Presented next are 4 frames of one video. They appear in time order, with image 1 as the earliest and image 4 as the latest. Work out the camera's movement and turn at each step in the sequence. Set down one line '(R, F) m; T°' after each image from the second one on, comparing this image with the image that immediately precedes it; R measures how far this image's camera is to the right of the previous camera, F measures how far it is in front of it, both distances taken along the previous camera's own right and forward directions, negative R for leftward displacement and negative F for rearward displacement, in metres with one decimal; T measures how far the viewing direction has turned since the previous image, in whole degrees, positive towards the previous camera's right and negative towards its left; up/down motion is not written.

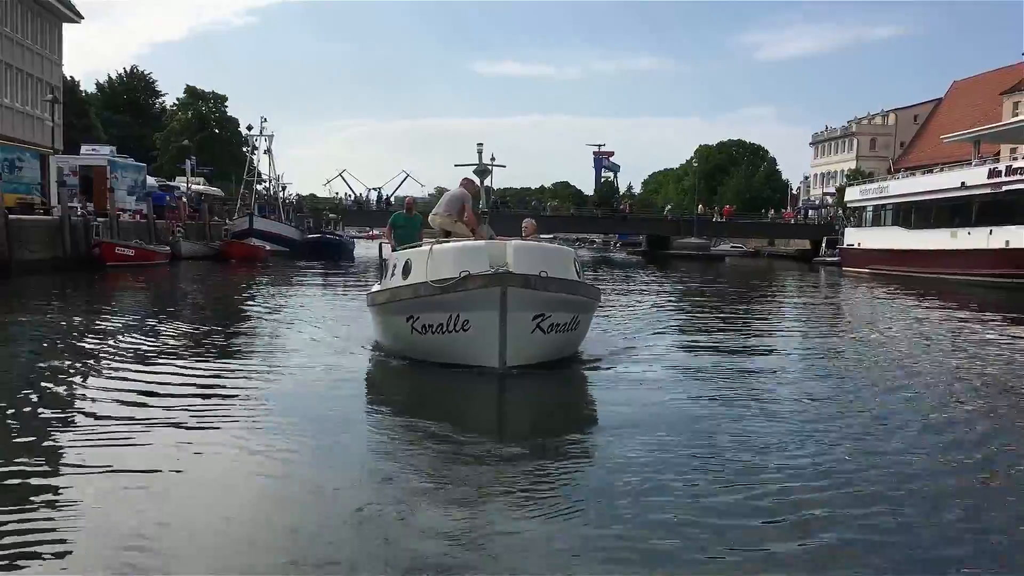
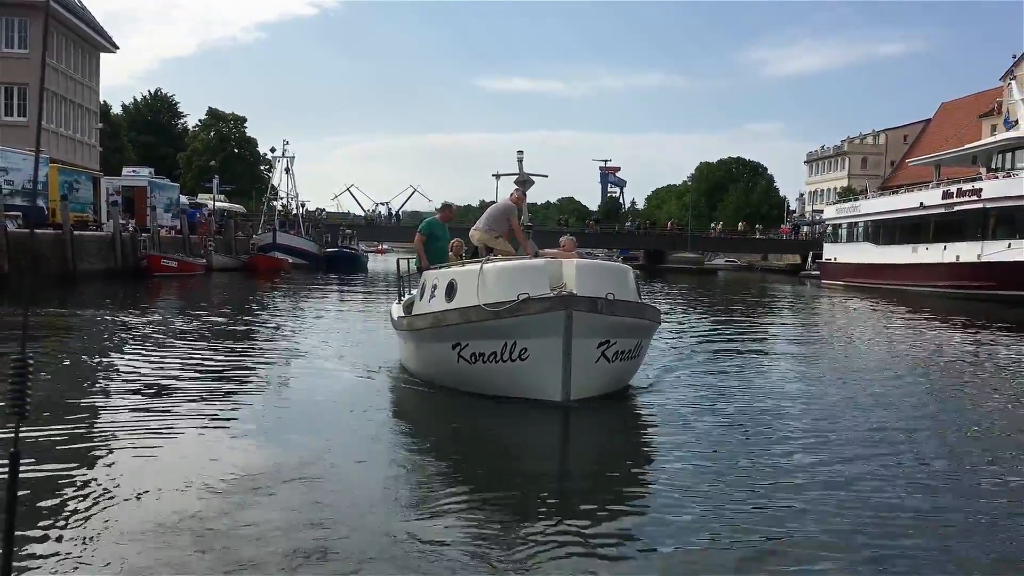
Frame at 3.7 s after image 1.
(+0.2, -2.0) m; 0°
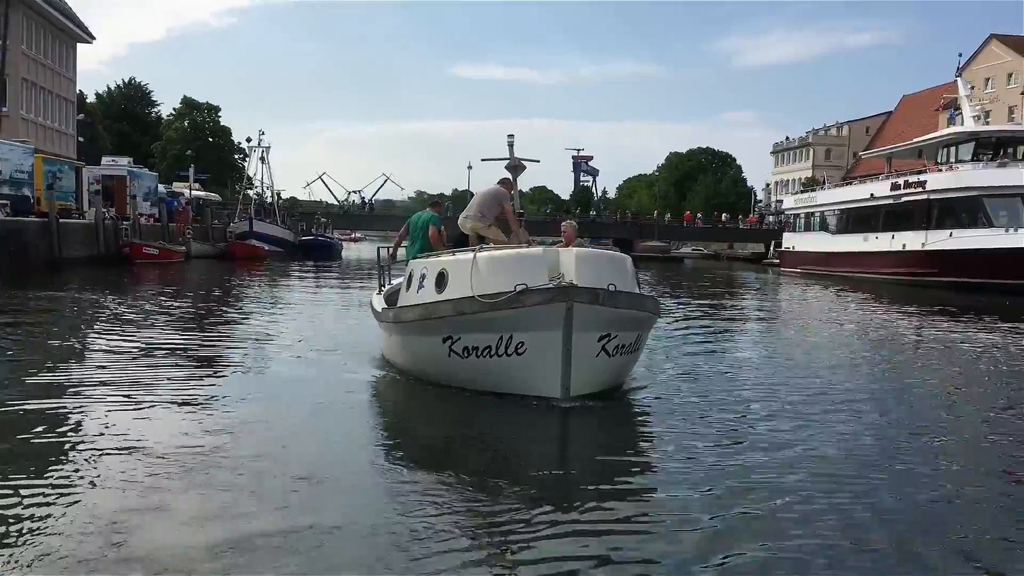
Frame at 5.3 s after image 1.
(+0.1, -0.9) m; +2°
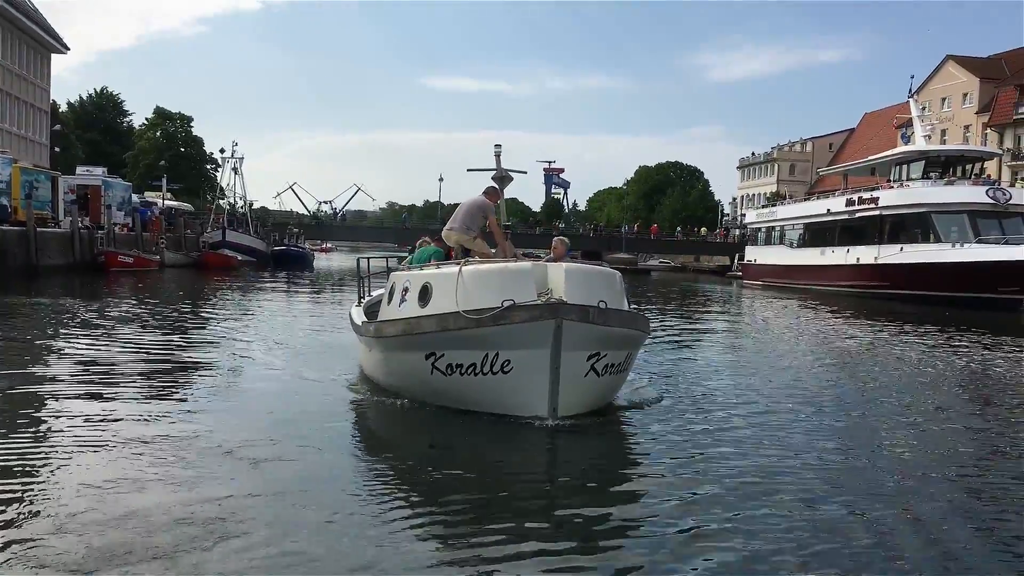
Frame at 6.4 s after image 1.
(0.0, -0.6) m; +2°
